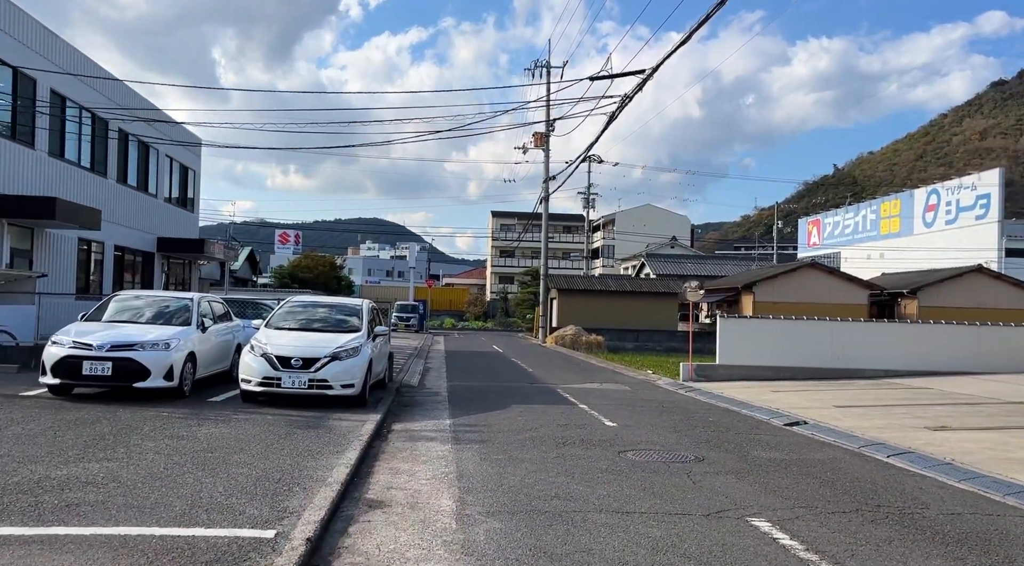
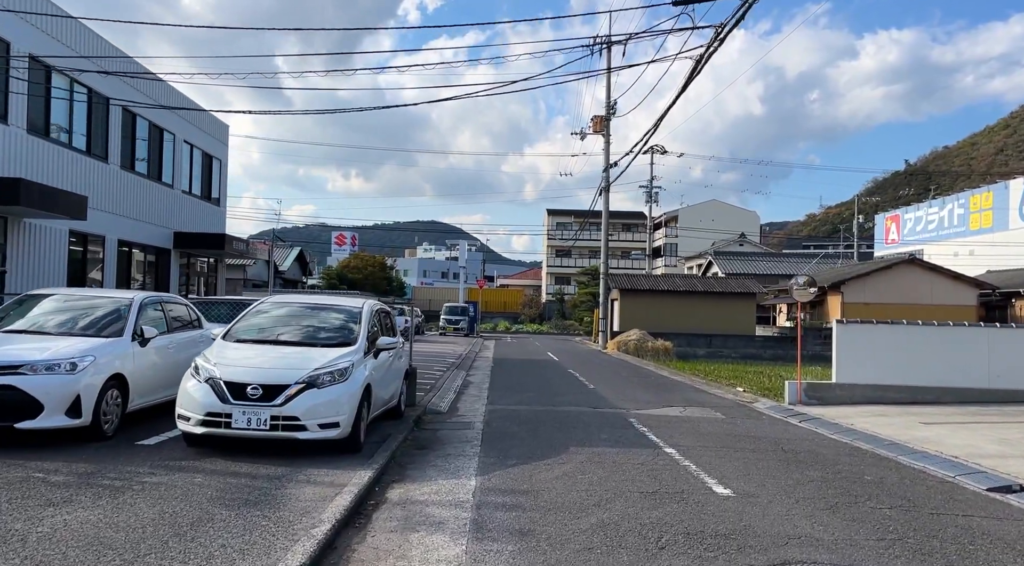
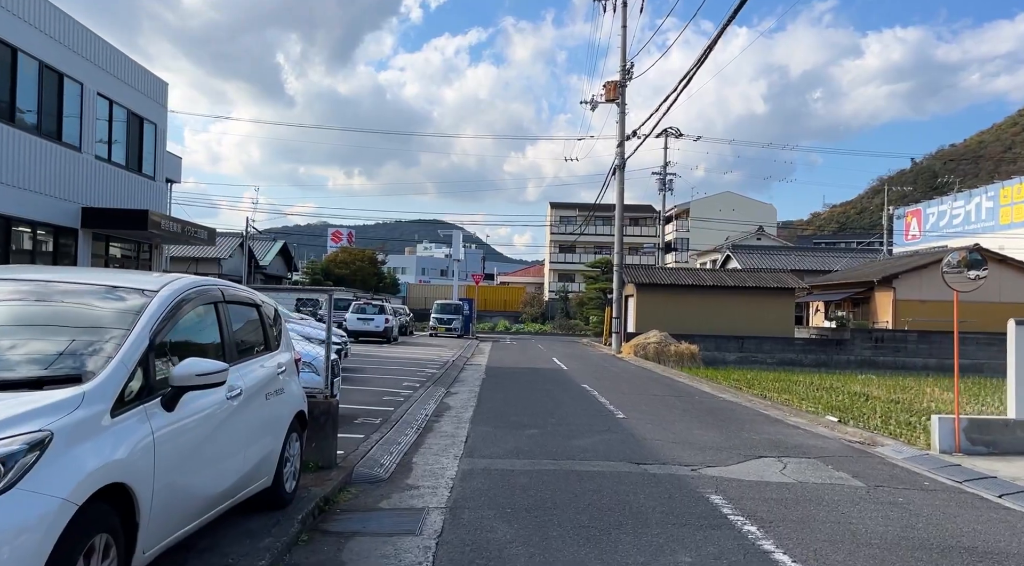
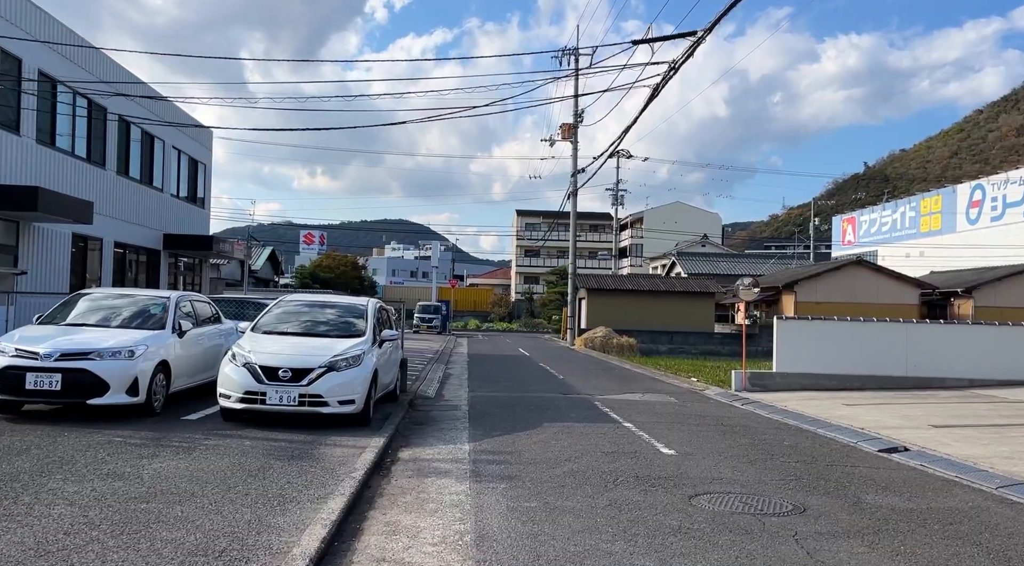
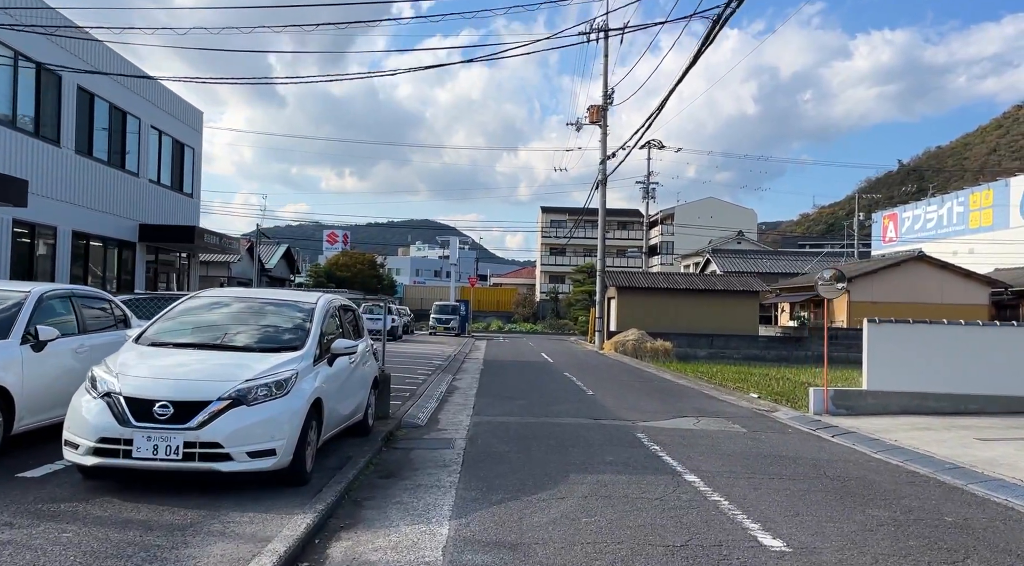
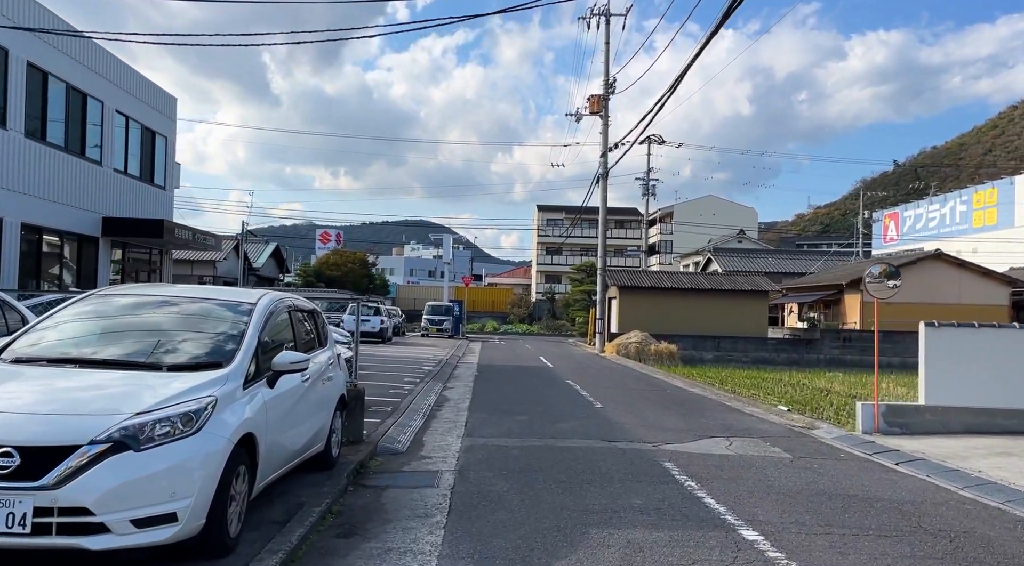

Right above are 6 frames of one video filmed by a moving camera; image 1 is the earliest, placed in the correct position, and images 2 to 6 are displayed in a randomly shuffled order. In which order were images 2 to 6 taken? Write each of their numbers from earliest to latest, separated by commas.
4, 2, 5, 6, 3
